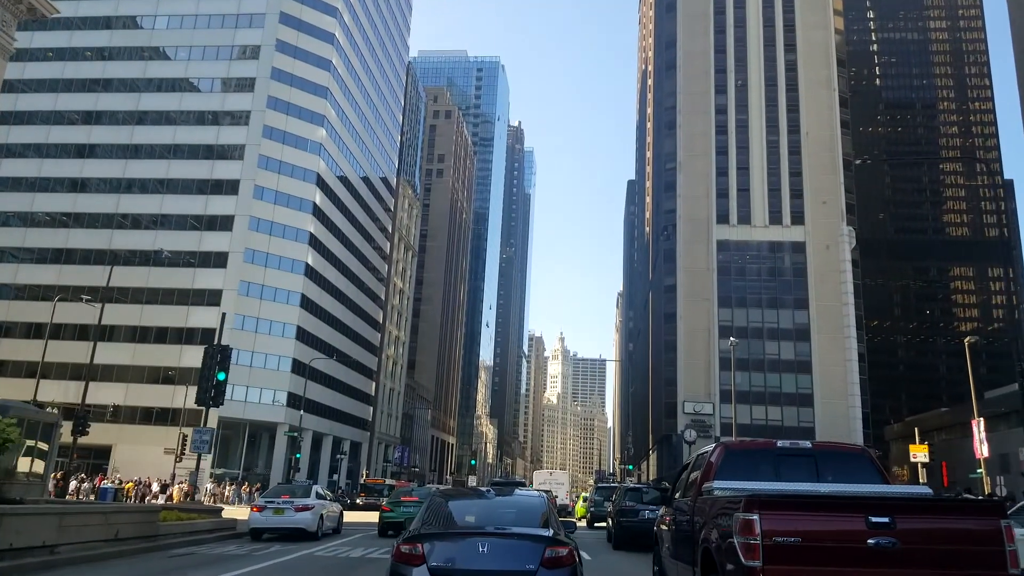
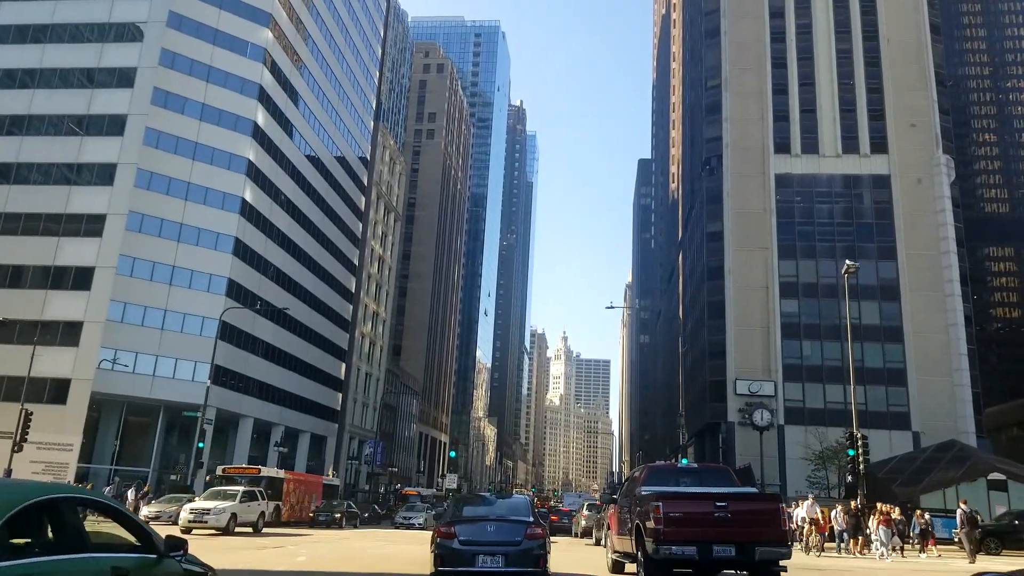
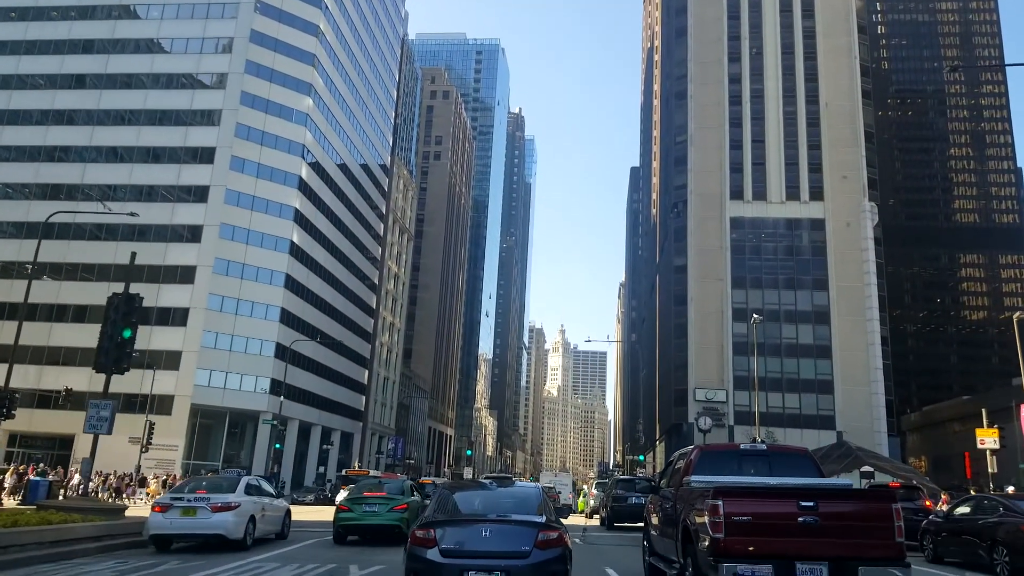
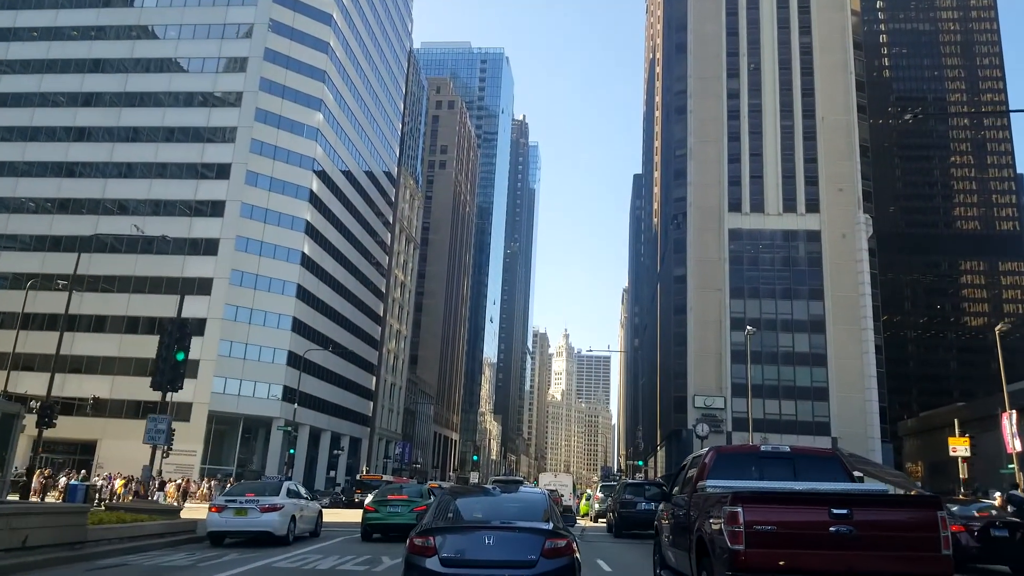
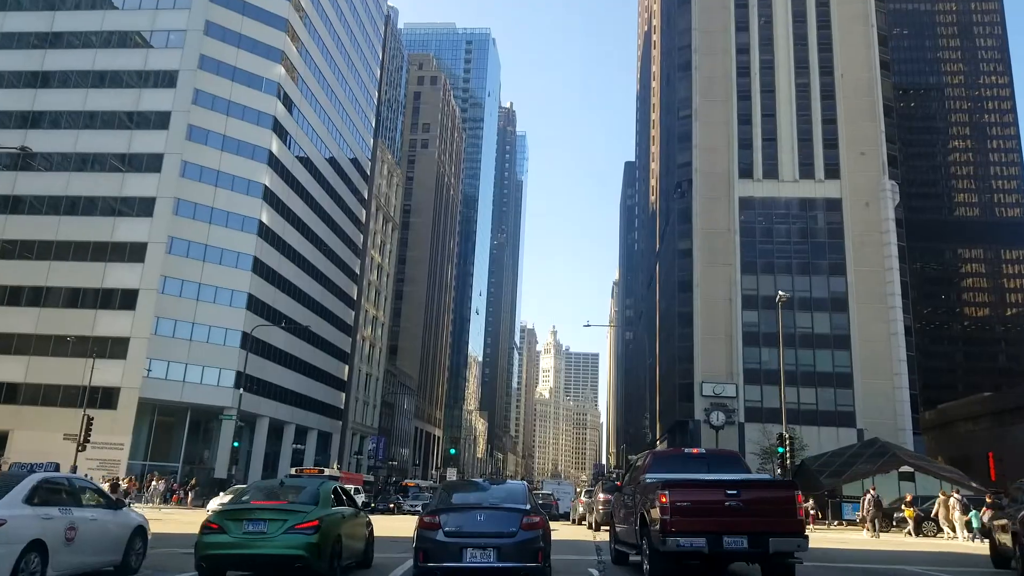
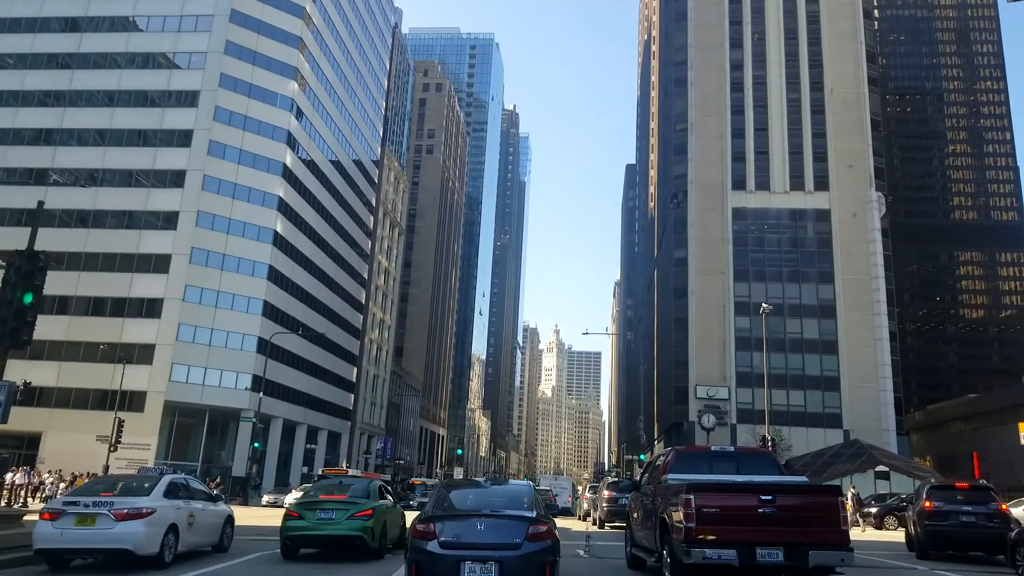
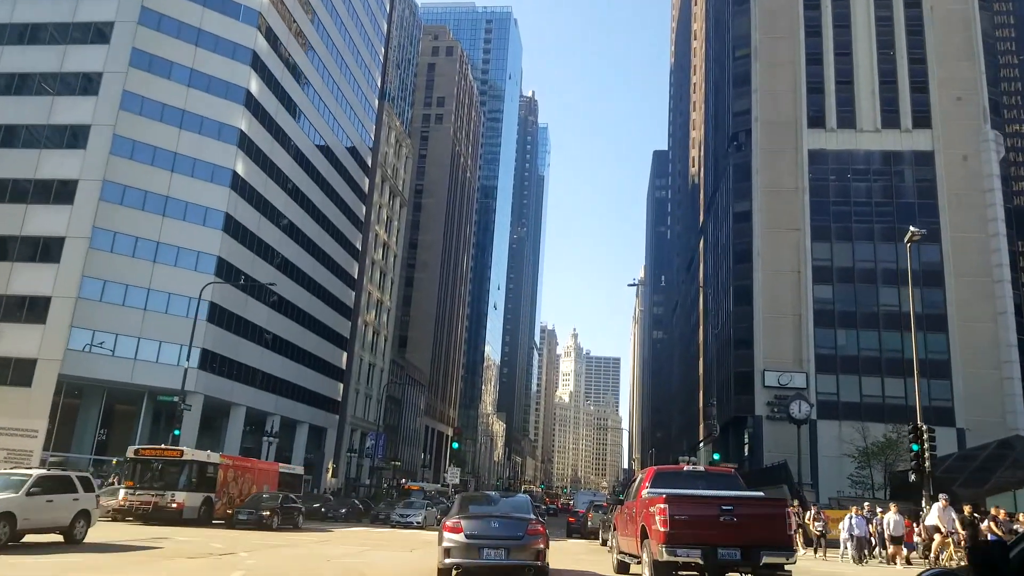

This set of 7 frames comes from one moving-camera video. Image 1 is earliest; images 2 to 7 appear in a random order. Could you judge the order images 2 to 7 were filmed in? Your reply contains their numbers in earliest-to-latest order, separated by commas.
4, 3, 6, 5, 2, 7
